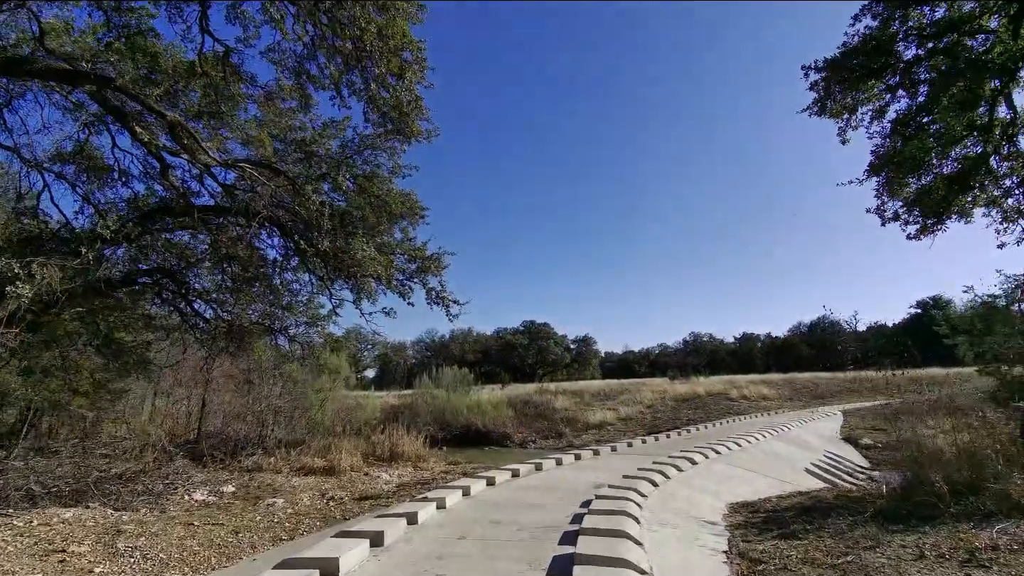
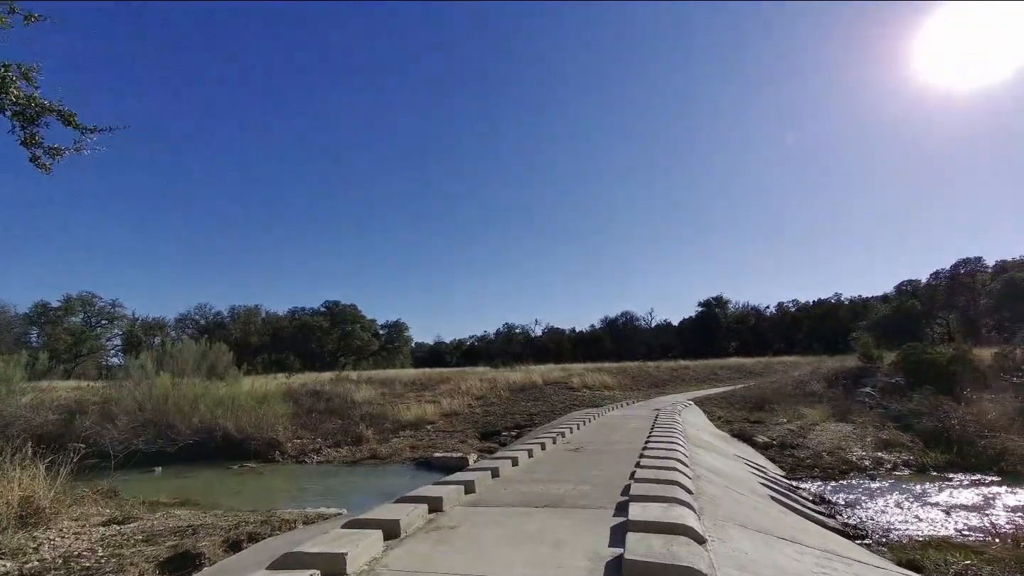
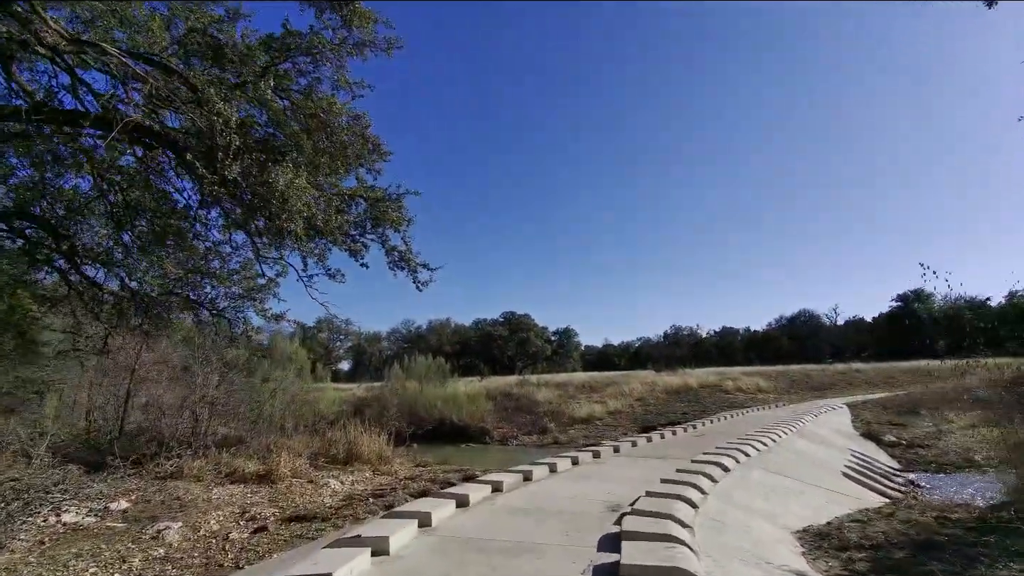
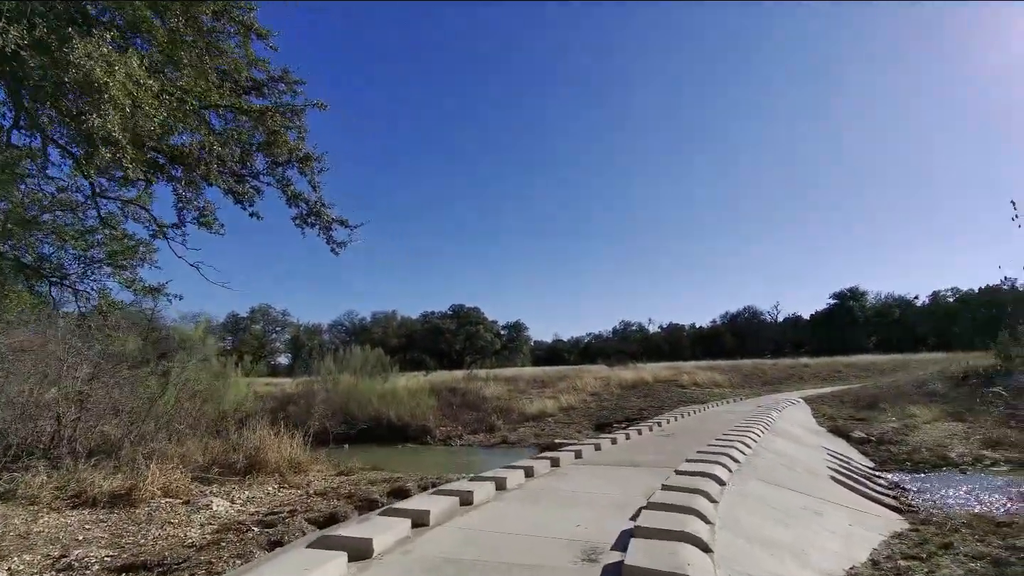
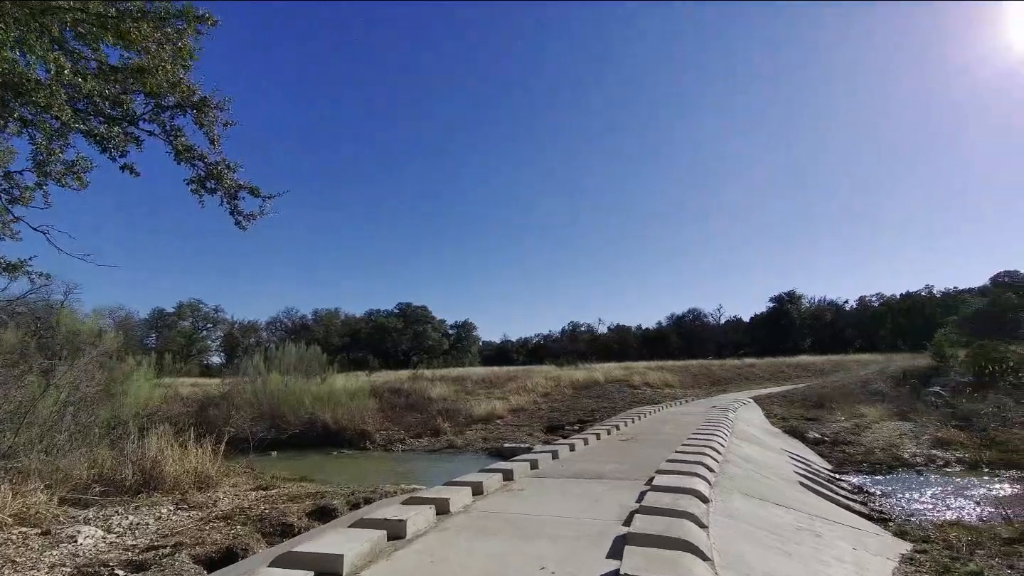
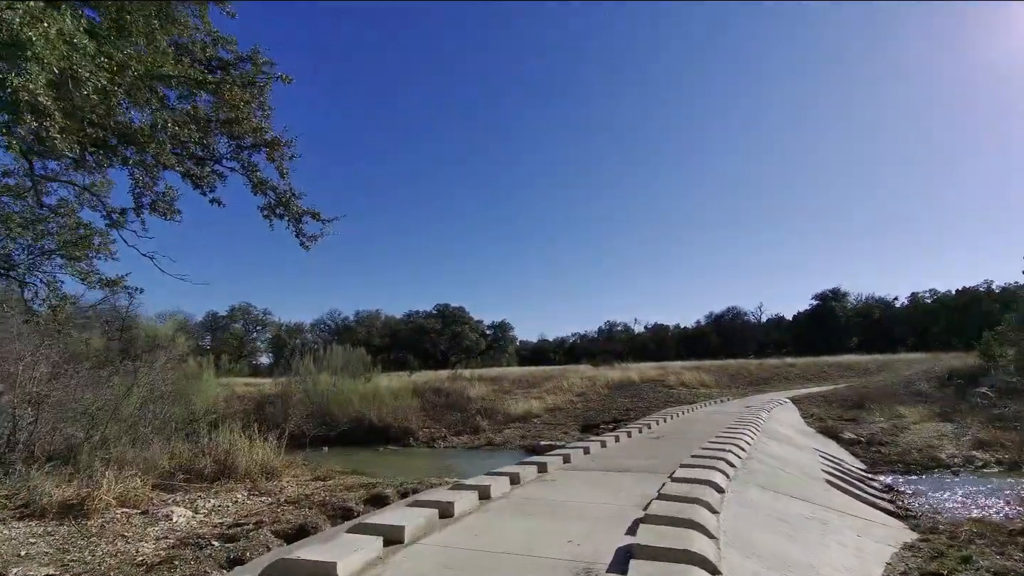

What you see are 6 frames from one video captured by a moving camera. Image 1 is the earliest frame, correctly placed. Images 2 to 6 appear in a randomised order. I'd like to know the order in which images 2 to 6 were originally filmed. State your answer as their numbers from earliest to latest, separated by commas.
3, 4, 6, 5, 2
